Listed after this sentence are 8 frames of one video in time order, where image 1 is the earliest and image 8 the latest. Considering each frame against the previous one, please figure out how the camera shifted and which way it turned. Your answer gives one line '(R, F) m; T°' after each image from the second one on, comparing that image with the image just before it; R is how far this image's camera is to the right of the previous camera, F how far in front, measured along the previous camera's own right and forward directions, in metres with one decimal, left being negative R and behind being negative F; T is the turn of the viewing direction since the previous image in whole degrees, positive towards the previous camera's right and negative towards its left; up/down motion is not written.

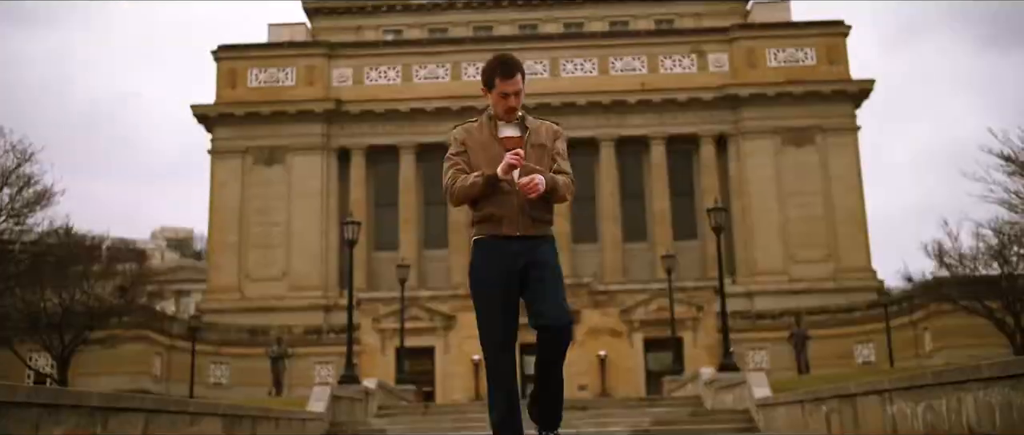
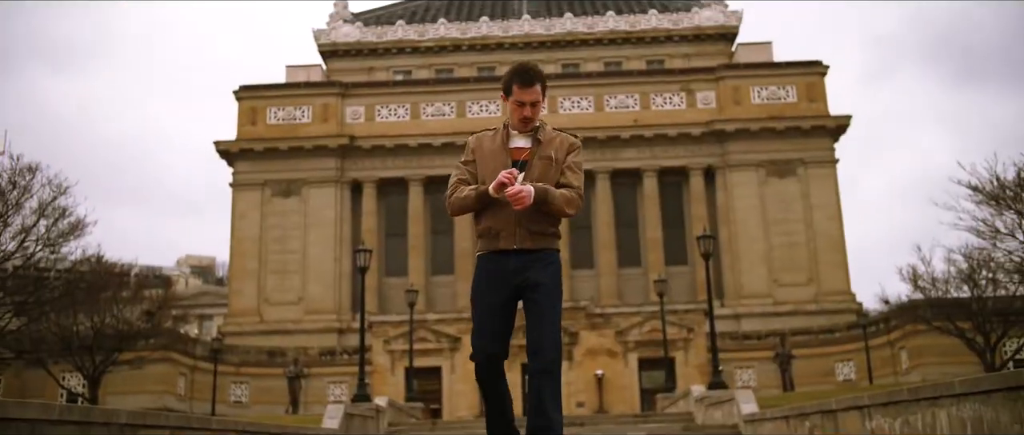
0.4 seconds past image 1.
(+0.1, -2.2) m; 0°
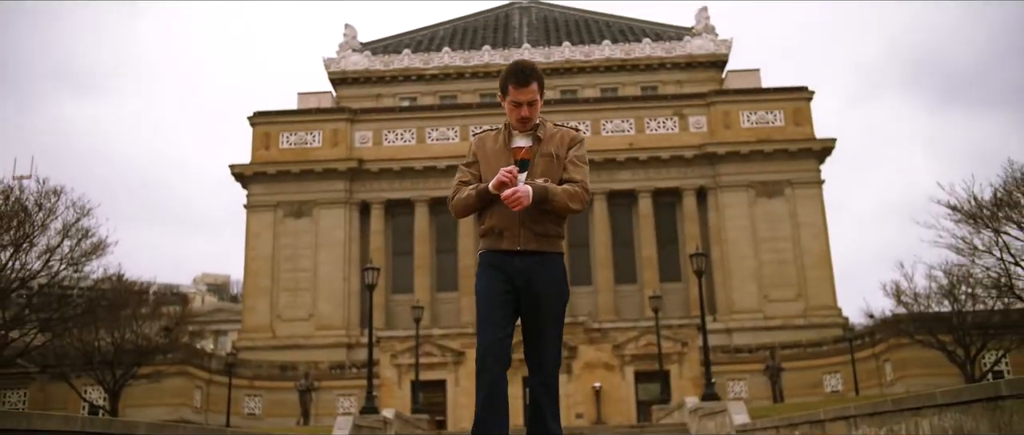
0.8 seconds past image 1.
(+0.1, -1.6) m; 0°
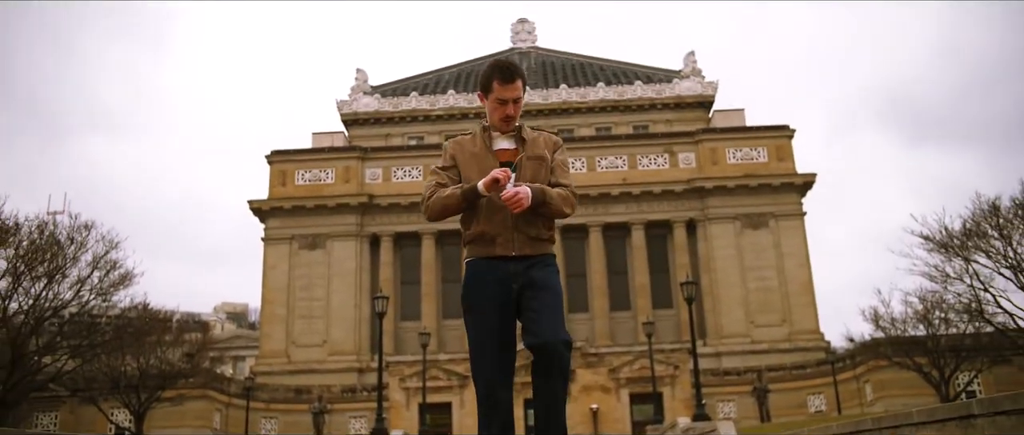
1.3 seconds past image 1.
(+0.1, -2.3) m; 0°
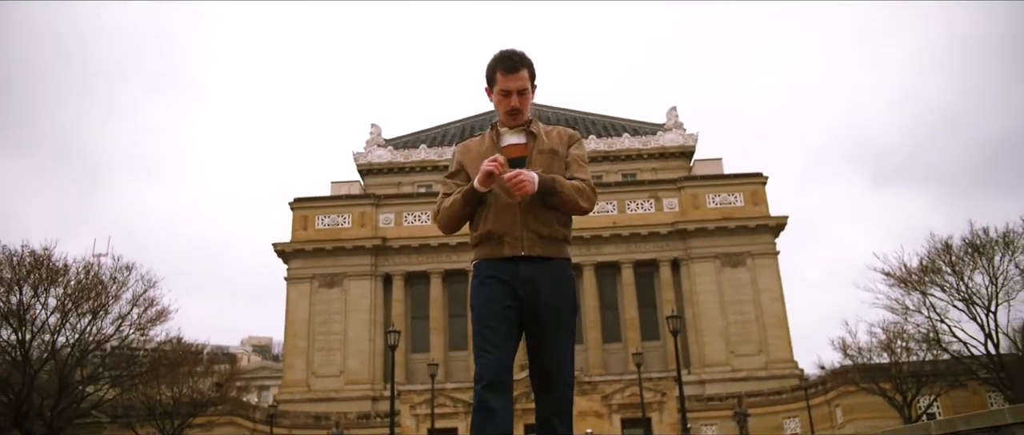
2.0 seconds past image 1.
(+0.2, -3.7) m; 0°
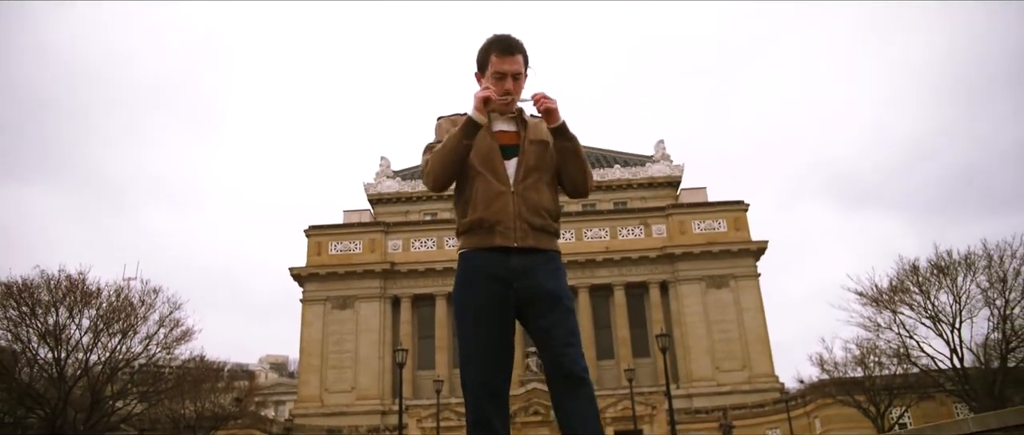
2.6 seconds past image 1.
(+0.2, -3.1) m; 0°
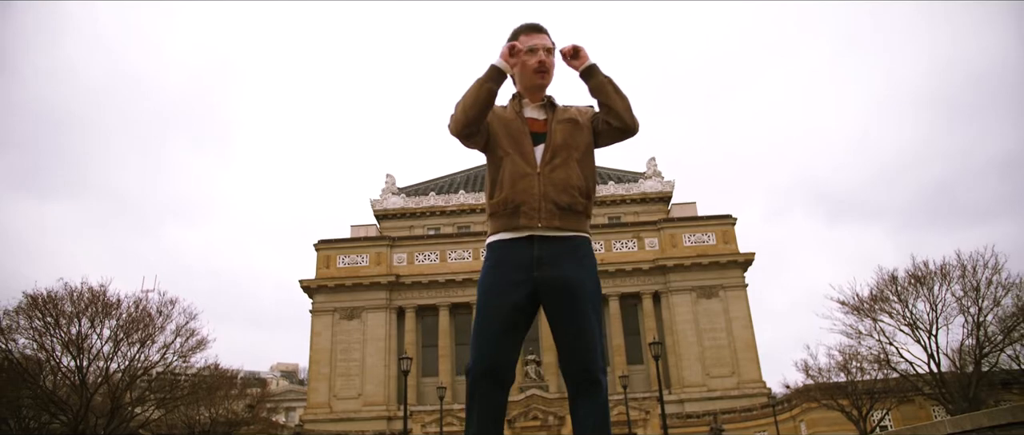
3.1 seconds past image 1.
(0.0, -2.2) m; 0°
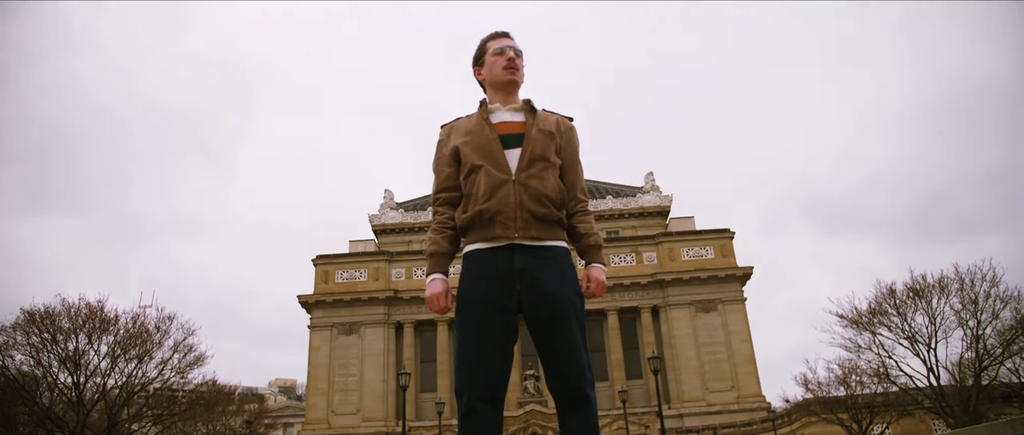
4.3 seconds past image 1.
(+0.1, 0.0) m; 0°
